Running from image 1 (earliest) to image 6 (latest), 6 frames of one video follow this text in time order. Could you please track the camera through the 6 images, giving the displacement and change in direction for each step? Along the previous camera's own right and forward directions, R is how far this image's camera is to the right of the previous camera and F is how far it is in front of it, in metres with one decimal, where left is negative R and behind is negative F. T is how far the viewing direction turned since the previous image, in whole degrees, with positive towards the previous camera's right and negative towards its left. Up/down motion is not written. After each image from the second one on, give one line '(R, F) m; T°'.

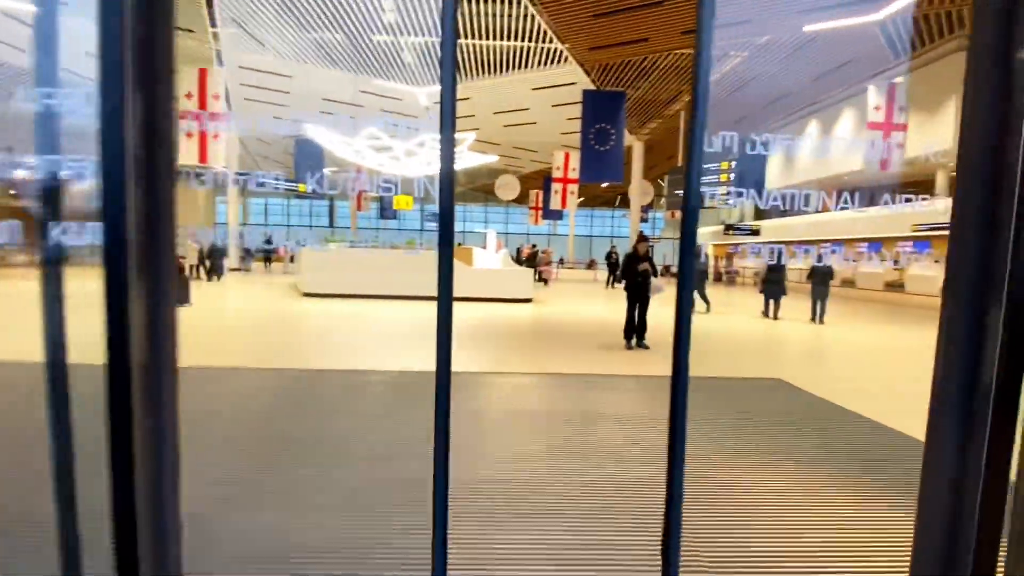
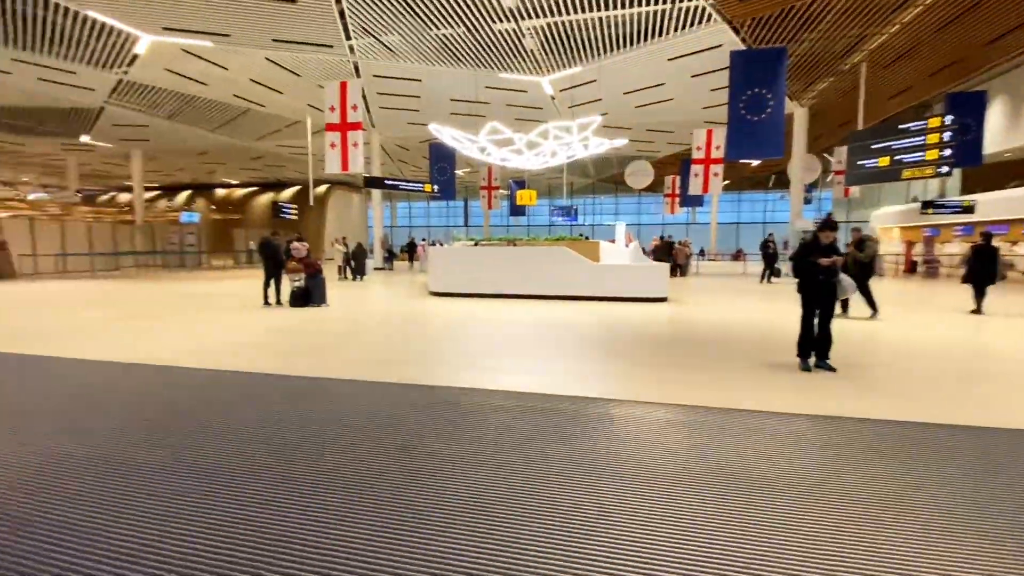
(0.0, +0.8) m; -16°
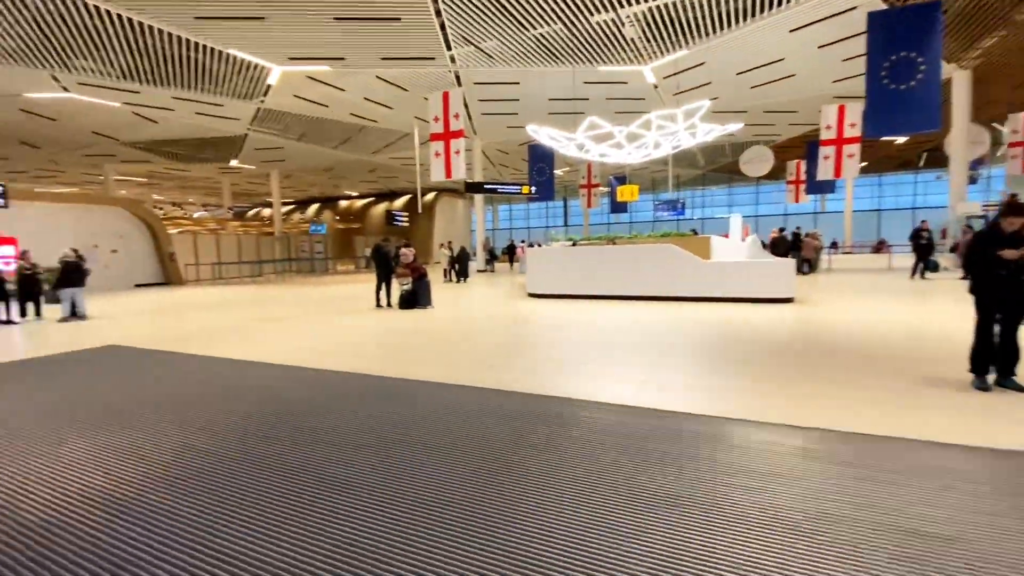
(0.0, +0.2) m; -12°
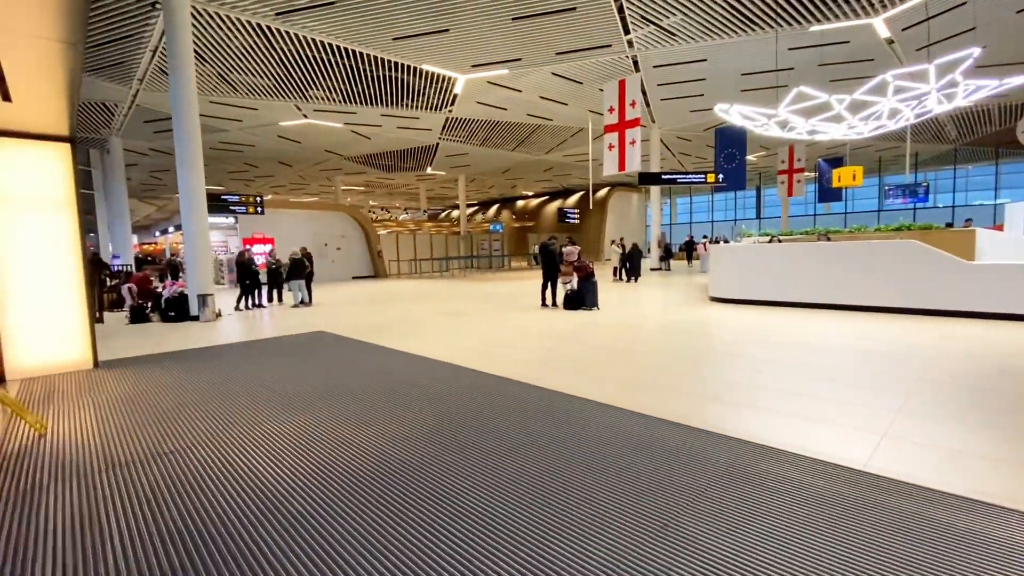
(0.0, +0.5) m; -20°
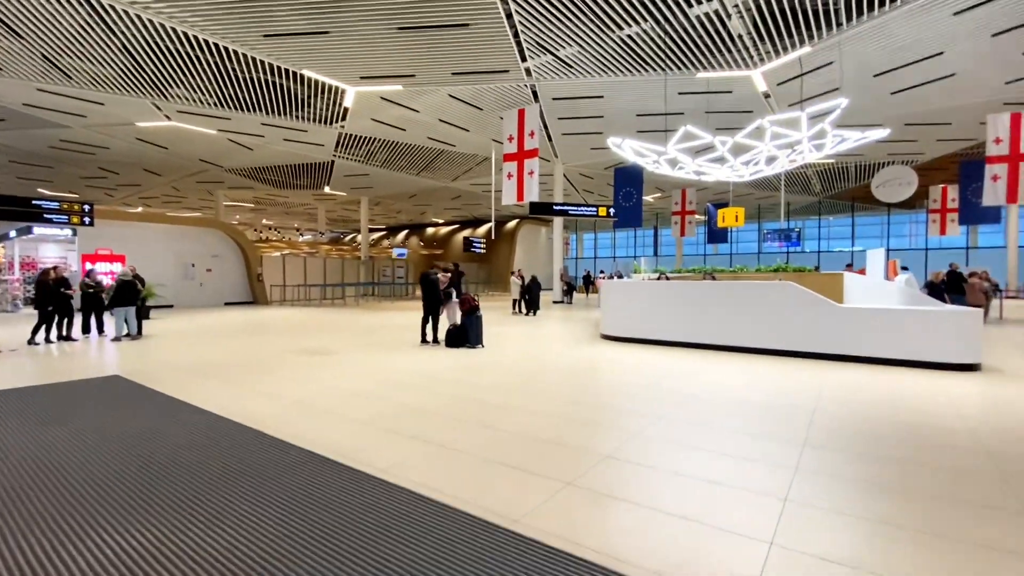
(+0.6, +0.8) m; +10°
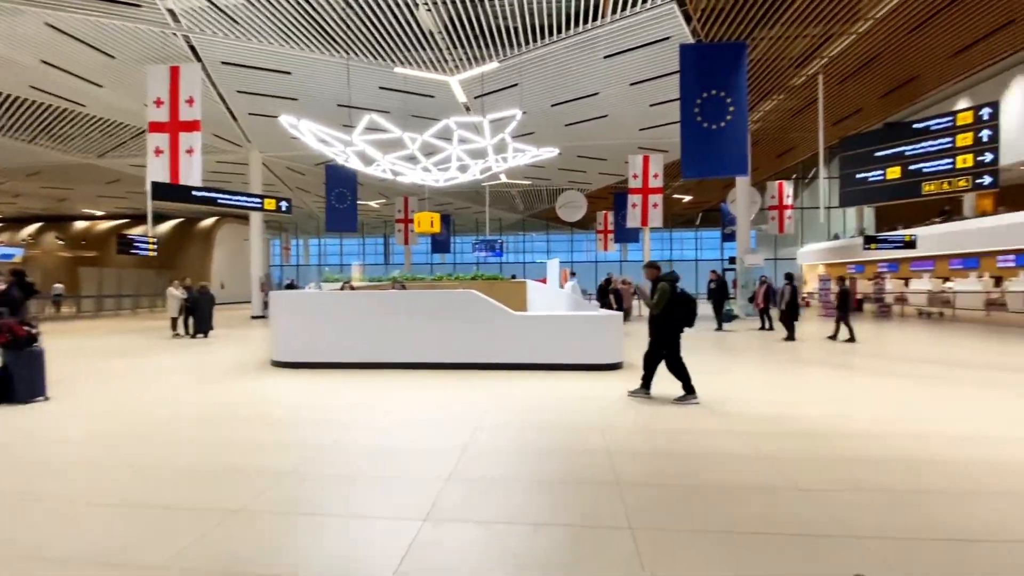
(+1.1, +0.9) m; +30°
